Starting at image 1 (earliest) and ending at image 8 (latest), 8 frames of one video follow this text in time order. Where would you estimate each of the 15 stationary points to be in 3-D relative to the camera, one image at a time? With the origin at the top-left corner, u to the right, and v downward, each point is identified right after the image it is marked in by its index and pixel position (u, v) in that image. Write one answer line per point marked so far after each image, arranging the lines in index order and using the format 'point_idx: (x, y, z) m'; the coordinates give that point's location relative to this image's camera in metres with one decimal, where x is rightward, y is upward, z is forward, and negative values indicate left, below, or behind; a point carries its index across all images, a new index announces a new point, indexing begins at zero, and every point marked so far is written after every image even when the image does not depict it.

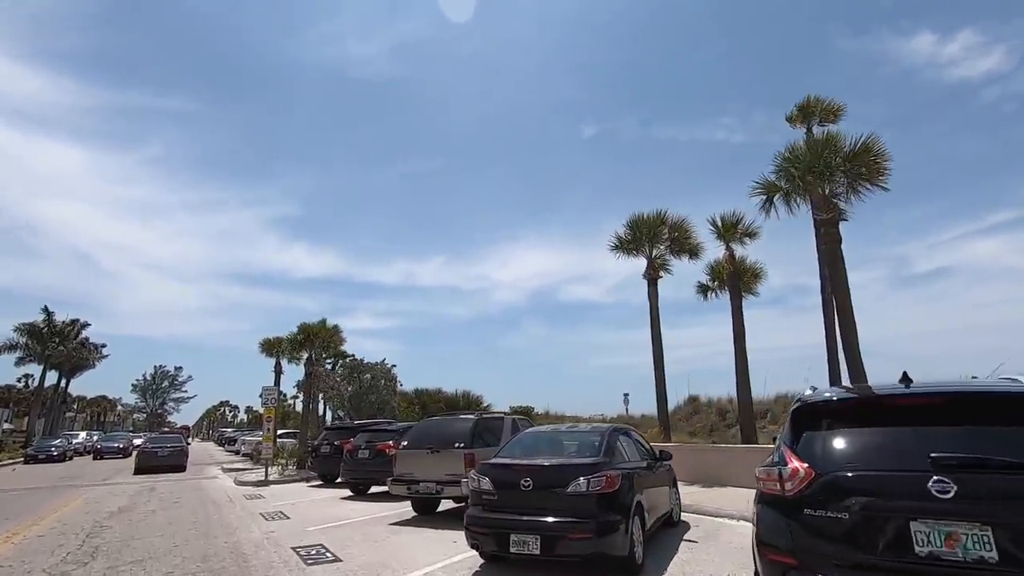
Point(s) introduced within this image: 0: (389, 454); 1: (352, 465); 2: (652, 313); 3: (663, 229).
0: (-3.6, -4.9, +15.2) m
1: (-4.8, -5.4, +15.6) m
2: (+5.2, -1.0, +19.2) m
3: (+5.6, +2.2, +19.2) m
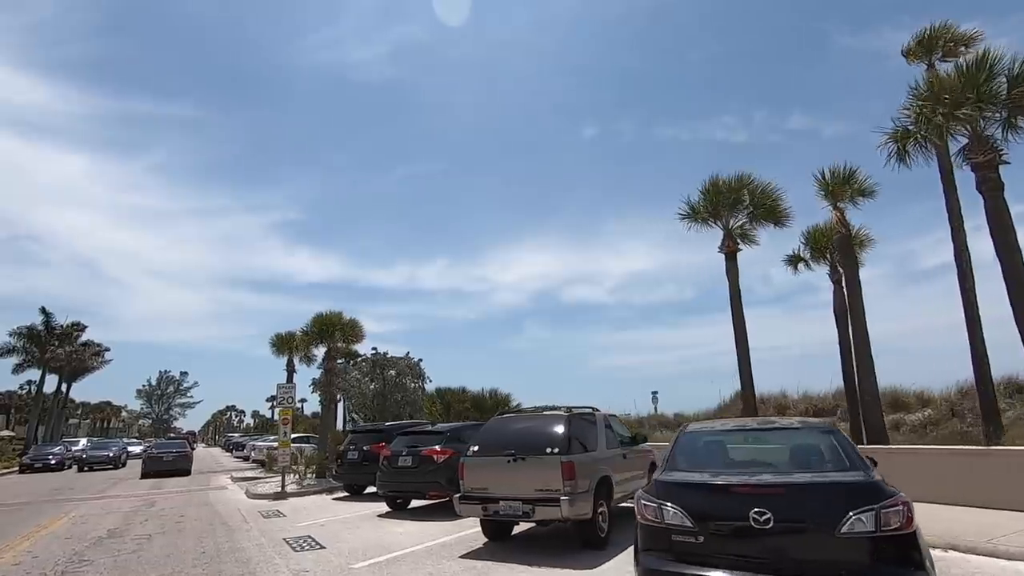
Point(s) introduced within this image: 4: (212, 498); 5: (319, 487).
0: (-1.8, -4.2, +12.4) m
1: (-3.0, -4.7, +12.8) m
2: (+7.0, -0.2, +16.4) m
3: (+7.4, +3.0, +16.4) m
4: (-10.2, -7.2, +17.5) m
5: (-6.7, -6.9, +17.9) m
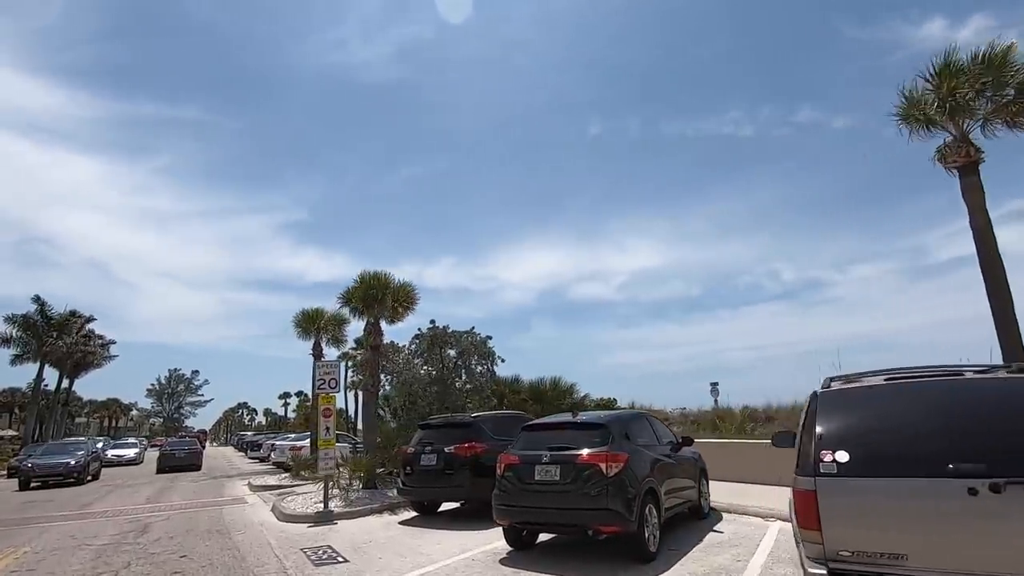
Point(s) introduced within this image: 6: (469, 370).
0: (+1.3, -2.7, +7.4) m
1: (+0.1, -3.2, +7.8) m
2: (+10.1, +1.4, +11.2) m
3: (+10.5, +4.6, +11.2) m
4: (-7.0, -5.7, +12.6) m
5: (-3.4, -5.4, +12.9) m
6: (-1.5, -2.9, +18.1) m
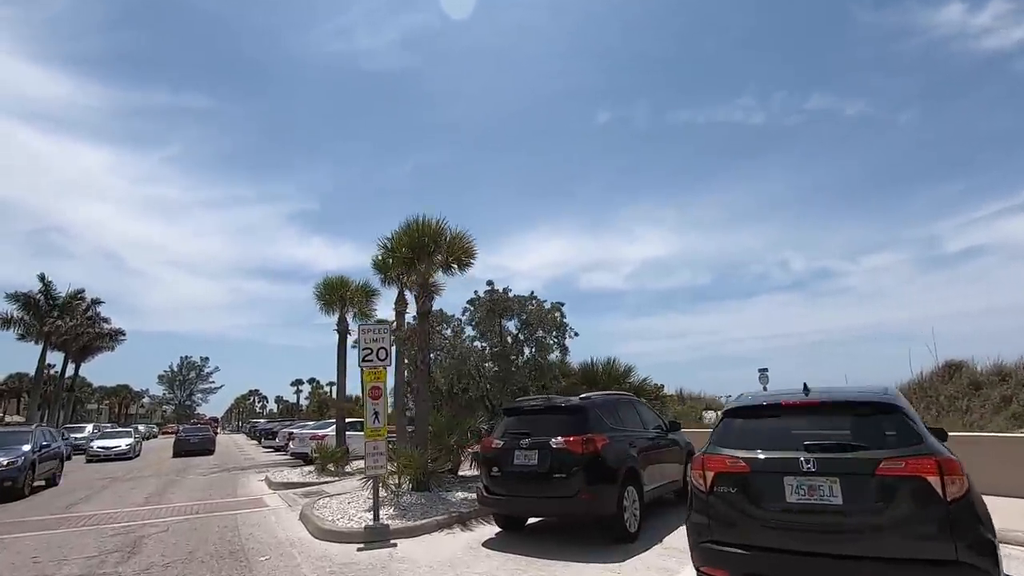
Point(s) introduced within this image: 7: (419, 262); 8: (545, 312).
0: (+3.3, -1.6, +4.0) m
1: (+2.1, -2.1, +4.5) m
2: (+12.2, +2.5, +7.7) m
3: (+12.6, +5.7, +7.6) m
4: (-4.9, -4.5, +9.4) m
5: (-1.4, -4.3, +9.7) m
6: (+0.7, -1.6, +14.8) m
7: (-2.2, +0.6, +12.8) m
8: (+0.9, -0.7, +14.8) m
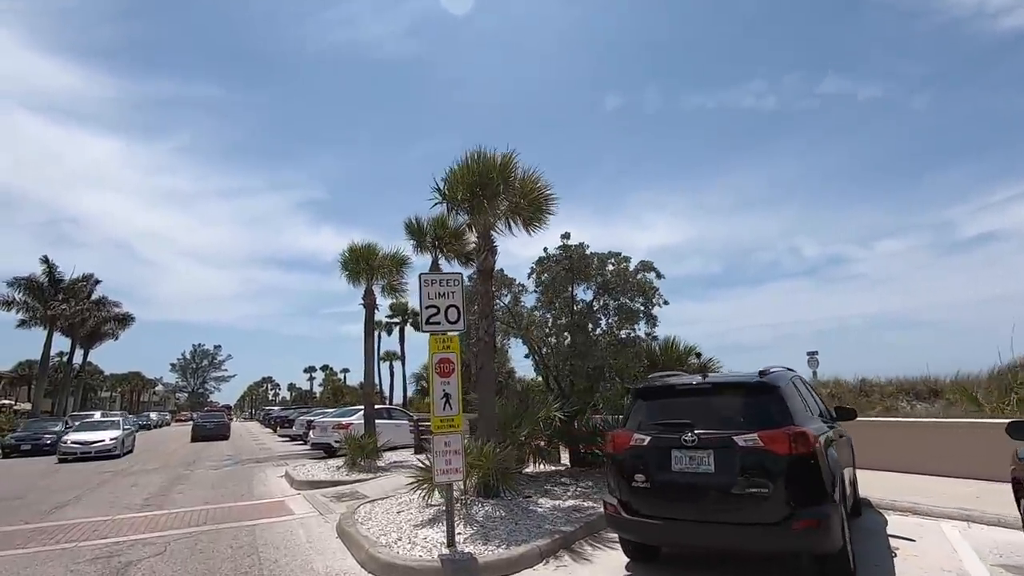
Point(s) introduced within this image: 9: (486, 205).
0: (+4.9, -0.8, +1.2) m
1: (+3.7, -1.3, +1.7) m
2: (+13.8, +3.5, +4.6) m
3: (+14.2, +6.6, +4.4) m
4: (-3.2, -3.7, +6.8) m
5: (+0.3, -3.4, +7.0) m
6: (+2.4, -0.6, +12.0) m
7: (-0.5, +1.6, +10.0) m
8: (+2.7, +0.3, +12.0) m
9: (-0.5, +1.7, +10.0) m
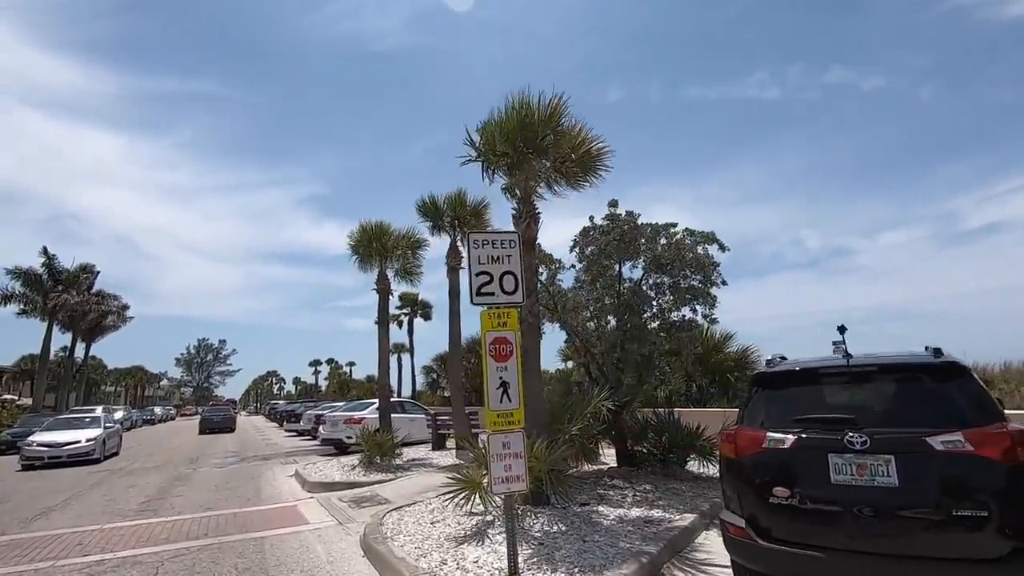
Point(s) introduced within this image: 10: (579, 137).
0: (+5.6, -0.5, -0.3) m
1: (+4.5, -0.9, +0.3) m
2: (+14.5, +3.9, +3.0) m
3: (+14.9, +7.1, +2.9) m
4: (-2.4, -3.3, +5.4) m
5: (+1.1, -2.9, +5.6) m
6: (+3.2, -0.1, +10.6) m
7: (+0.3, +2.1, +8.6) m
8: (+3.5, +0.8, +10.6) m
9: (+0.3, +2.1, +8.6) m
10: (+1.1, +2.6, +8.9) m
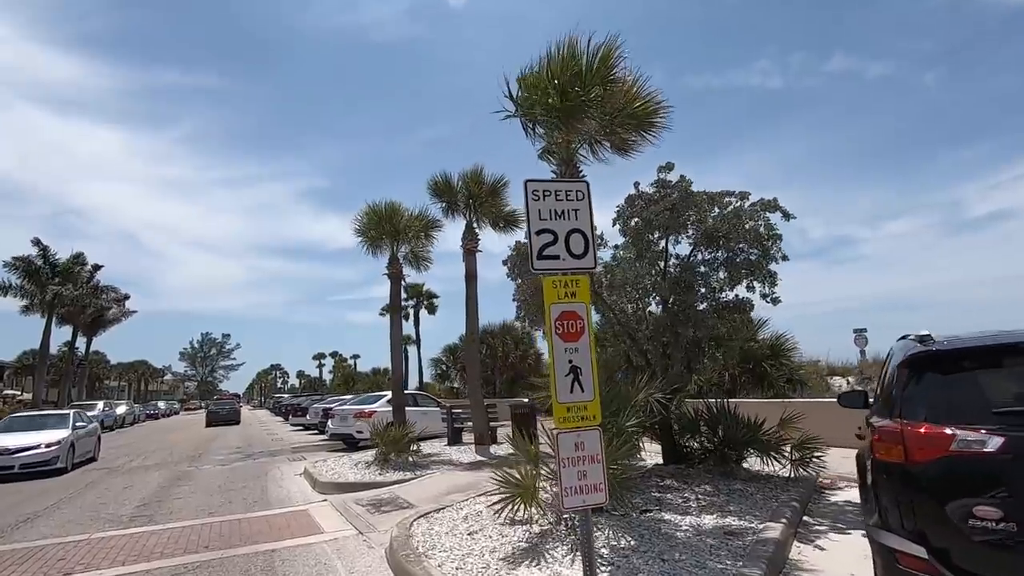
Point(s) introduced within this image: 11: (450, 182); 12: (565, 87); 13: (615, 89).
0: (+6.2, -0.2, -1.4) m
1: (+5.1, -0.7, -0.9) m
2: (+15.1, +4.3, +1.8) m
3: (+15.4, +7.5, +1.5) m
4: (-1.8, -2.9, +4.3) m
5: (+1.7, -2.6, +4.5) m
6: (+3.9, +0.4, +9.4) m
7: (+0.9, +2.5, +7.4) m
8: (+4.1, +1.3, +9.4) m
9: (+0.9, +2.5, +7.4) m
10: (+1.7, +3.0, +7.7) m
11: (-1.9, +3.3, +16.1) m
12: (+0.7, +2.8, +7.2) m
13: (+1.4, +2.9, +7.5) m
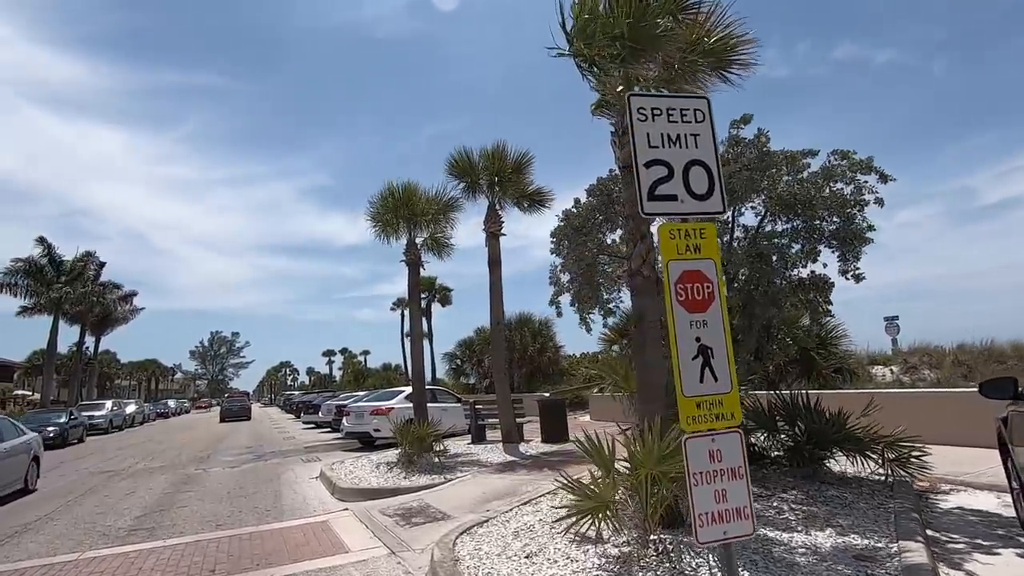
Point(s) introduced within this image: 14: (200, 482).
0: (+6.8, +0.2, -2.7) m
1: (+5.6, -0.3, -2.1) m
2: (+15.7, +4.8, +0.3) m
3: (+15.9, +8.0, +0.1) m
4: (-1.1, -2.7, +3.2) m
5: (+2.4, -2.3, +3.3) m
6: (+4.5, +0.8, +8.2) m
7: (+1.5, +2.8, +6.2) m
8: (+4.8, +1.7, +8.1) m
9: (+1.5, +2.8, +6.2) m
10: (+2.4, +3.4, +6.5) m
11: (-1.2, +3.7, +14.9) m
12: (+1.3, +3.2, +6.0) m
13: (+2.1, +3.3, +6.3) m
14: (-7.9, -4.9, +13.0) m
